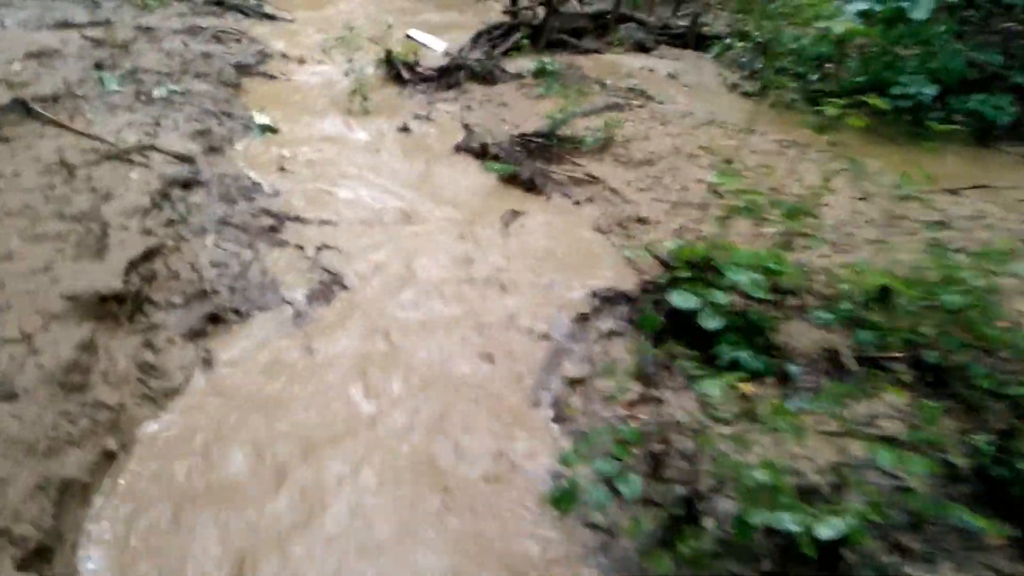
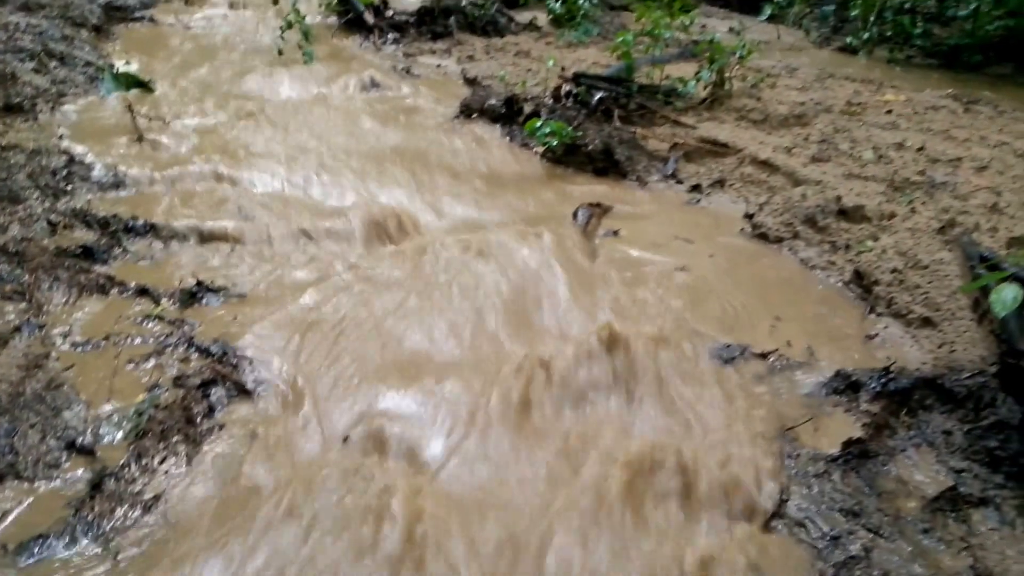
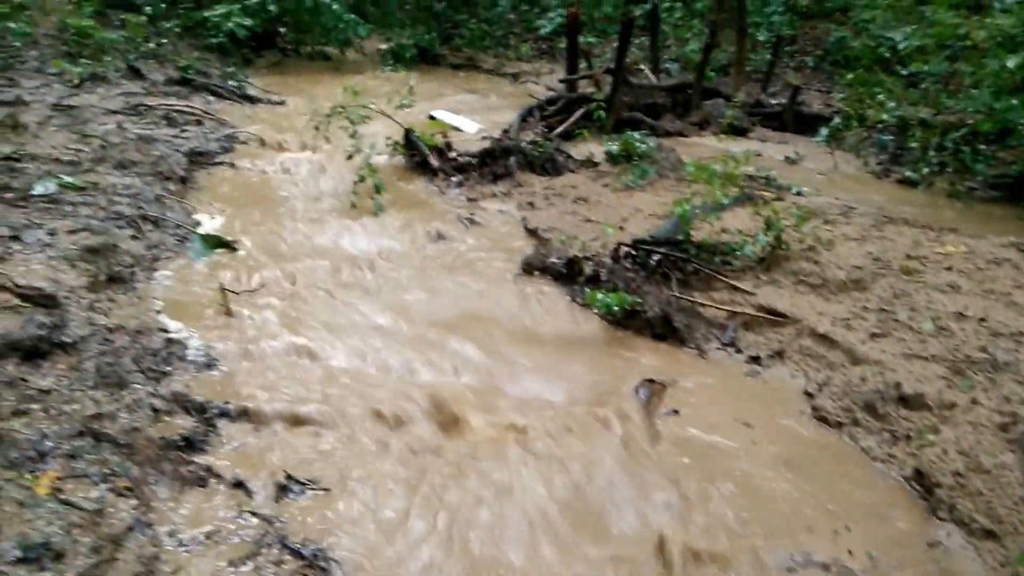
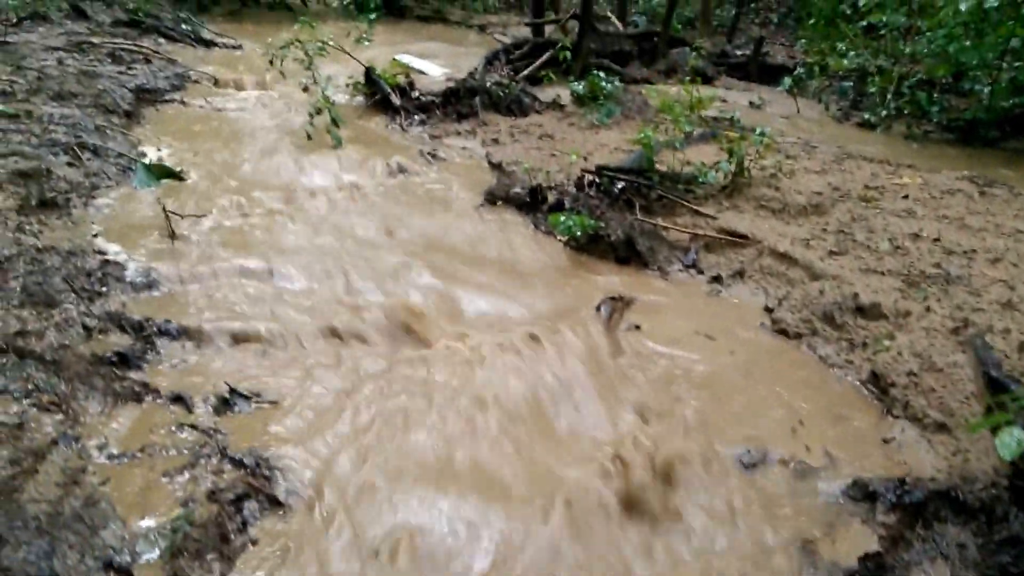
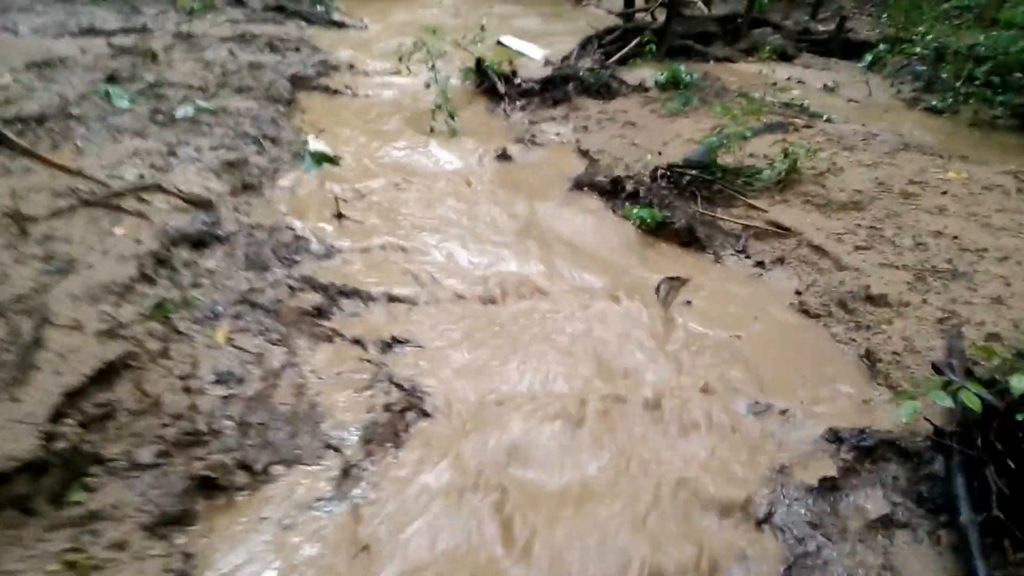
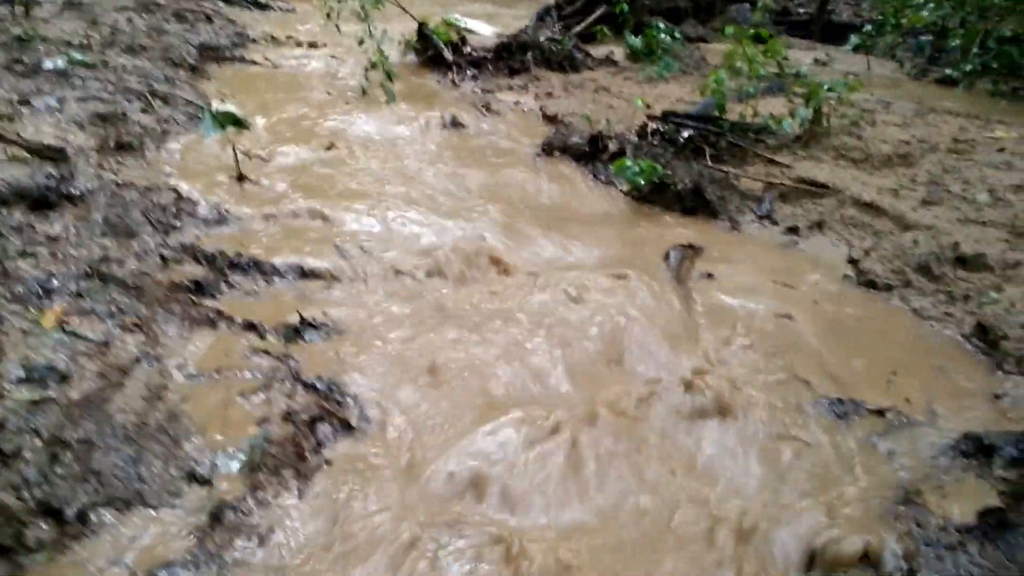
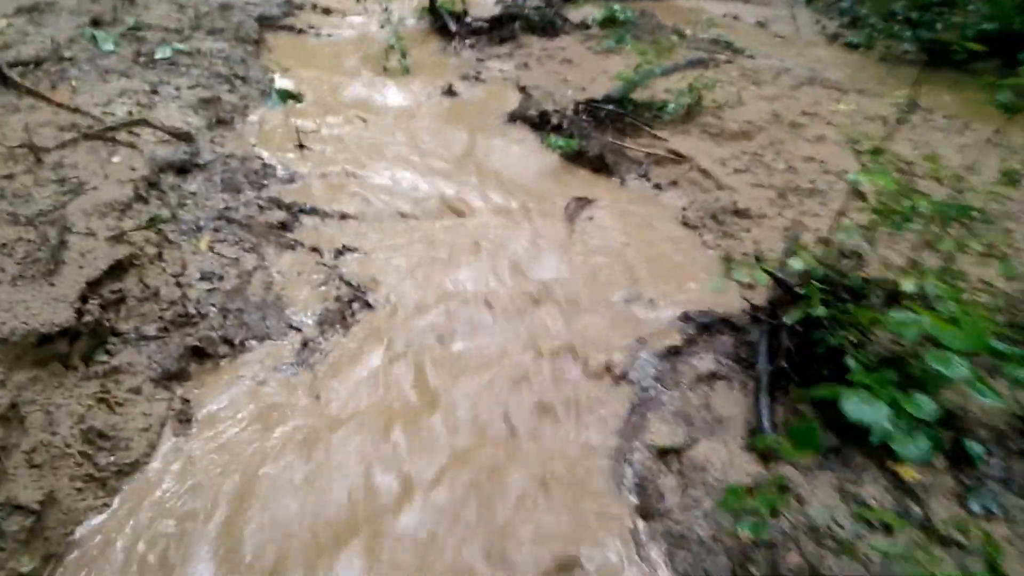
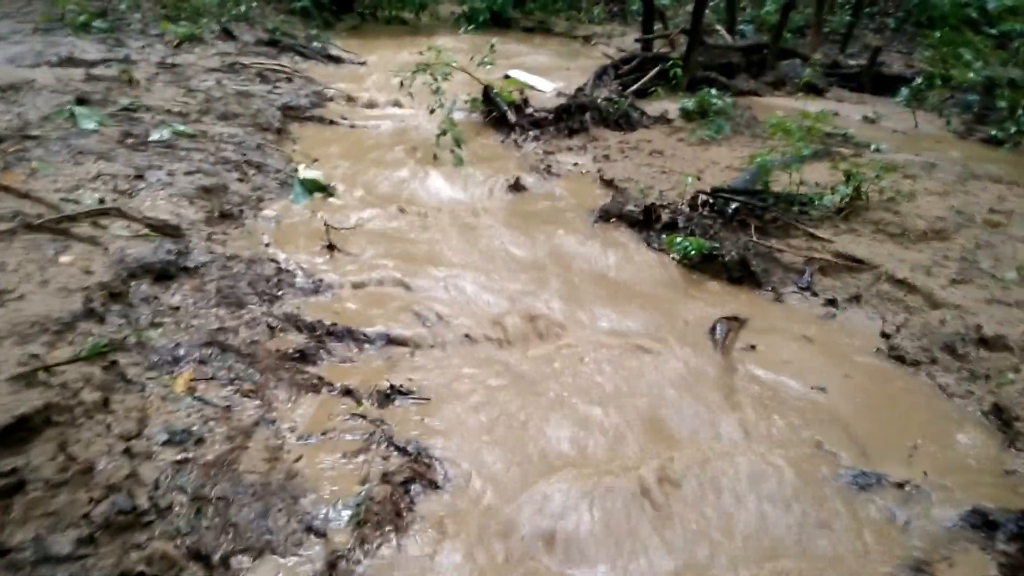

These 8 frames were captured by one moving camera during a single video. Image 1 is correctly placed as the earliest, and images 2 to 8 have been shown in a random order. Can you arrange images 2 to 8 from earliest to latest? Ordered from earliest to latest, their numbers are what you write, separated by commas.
7, 5, 8, 6, 2, 4, 3
